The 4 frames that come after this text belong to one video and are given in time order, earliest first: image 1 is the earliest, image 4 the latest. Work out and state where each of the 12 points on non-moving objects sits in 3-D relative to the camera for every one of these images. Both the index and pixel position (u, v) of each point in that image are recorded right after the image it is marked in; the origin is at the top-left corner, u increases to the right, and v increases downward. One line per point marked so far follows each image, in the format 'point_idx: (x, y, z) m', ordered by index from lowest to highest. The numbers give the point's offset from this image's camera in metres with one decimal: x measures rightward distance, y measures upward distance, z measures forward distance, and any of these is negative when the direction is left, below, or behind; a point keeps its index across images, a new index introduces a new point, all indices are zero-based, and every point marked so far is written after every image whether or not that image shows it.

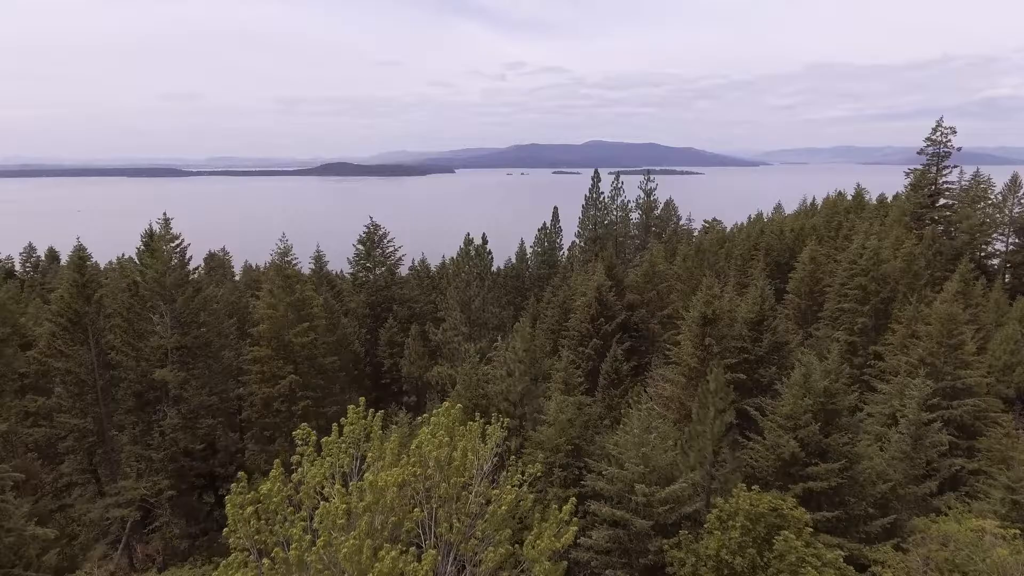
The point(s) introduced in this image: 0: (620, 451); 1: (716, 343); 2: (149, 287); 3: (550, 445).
0: (+1.9, -2.9, +12.5) m
1: (+4.4, -1.2, +15.3) m
2: (-9.3, 0.0, +18.3) m
3: (+0.7, -2.9, +13.3) m
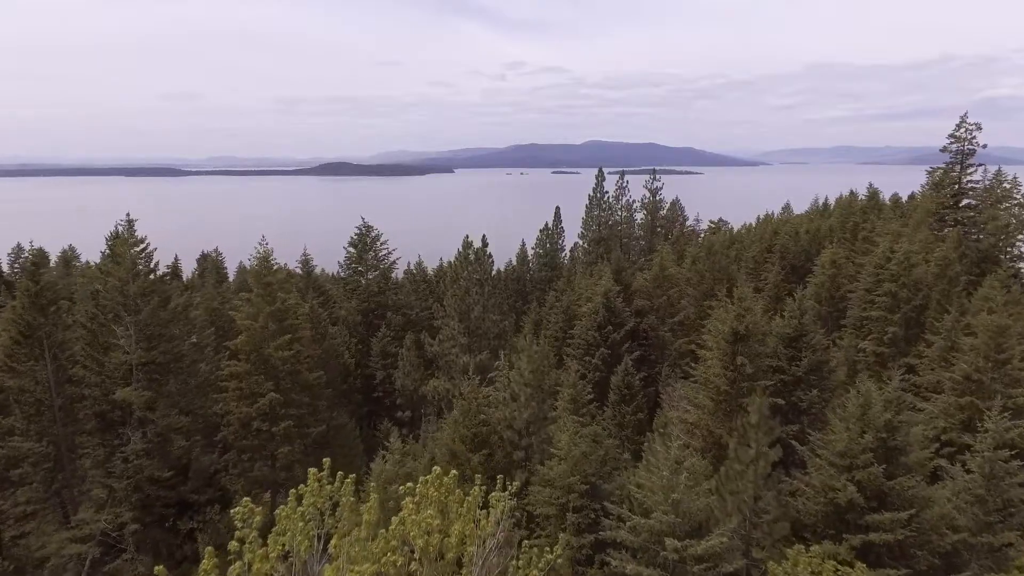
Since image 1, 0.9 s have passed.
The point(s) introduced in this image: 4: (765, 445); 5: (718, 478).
0: (+2.0, -3.1, +10.7) m
1: (+4.5, -1.4, +13.4) m
2: (-9.3, -0.2, +16.4) m
3: (+0.8, -3.1, +11.5) m
4: (+3.9, -2.4, +11.1) m
5: (+3.2, -2.9, +11.0) m
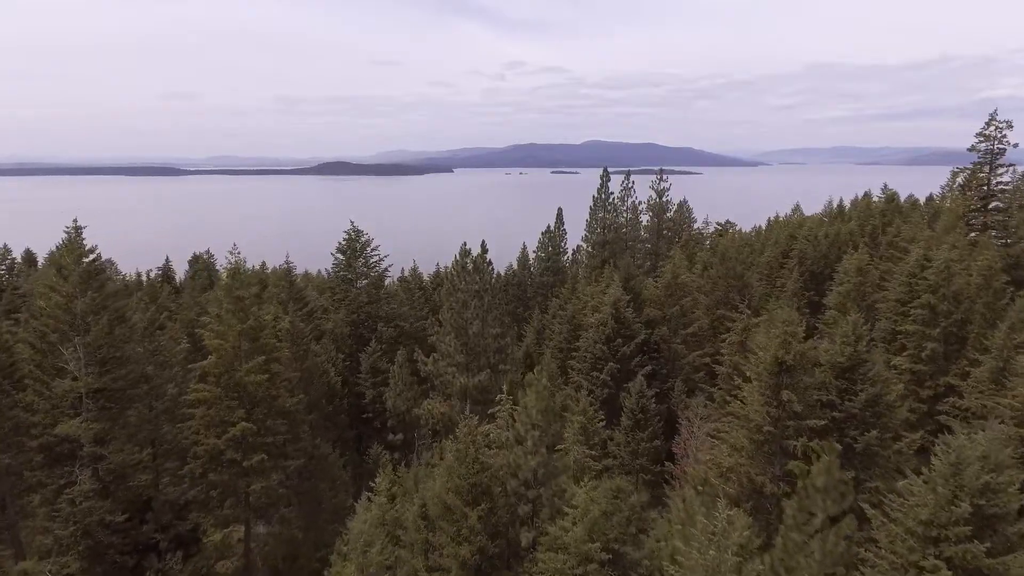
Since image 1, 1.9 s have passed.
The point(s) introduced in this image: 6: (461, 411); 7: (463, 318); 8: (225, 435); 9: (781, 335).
0: (+2.0, -3.4, +8.6) m
1: (+4.5, -1.7, +11.4) m
2: (-9.2, -0.5, +14.4) m
3: (+0.9, -3.5, +9.4) m
4: (+4.0, -2.8, +9.1) m
5: (+3.3, -3.2, +8.9) m
6: (-1.4, -3.3, +19.3) m
7: (-1.4, -0.8, +20.0) m
8: (-6.4, -3.3, +15.8) m
9: (+4.4, -0.7, +11.6) m
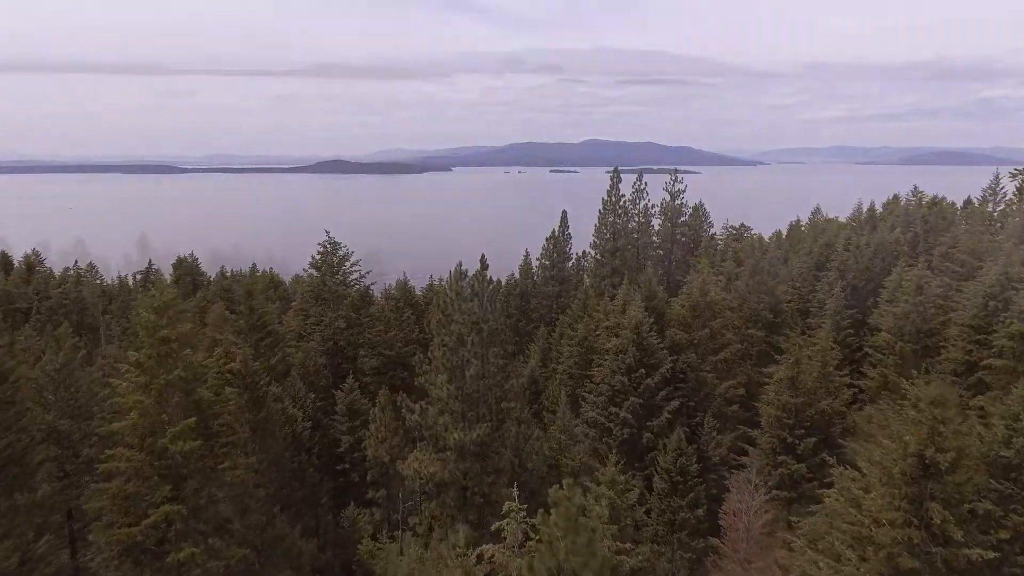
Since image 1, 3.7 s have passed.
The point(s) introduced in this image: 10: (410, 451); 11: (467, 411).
0: (+2.2, -4.1, +4.9) m
1: (+4.7, -2.4, +7.7) m
2: (-9.0, -1.2, +10.7) m
3: (+1.0, -4.2, +5.7) m
4: (+4.2, -3.5, +5.4) m
5: (+3.4, -3.9, +5.2) m
6: (-1.2, -4.0, +15.6) m
7: (-1.2, -1.5, +16.3) m
8: (-6.2, -3.9, +12.1) m
9: (+4.5, -1.4, +7.9) m
10: (-2.5, -3.9, +17.2) m
11: (-1.0, -2.7, +16.2) m
